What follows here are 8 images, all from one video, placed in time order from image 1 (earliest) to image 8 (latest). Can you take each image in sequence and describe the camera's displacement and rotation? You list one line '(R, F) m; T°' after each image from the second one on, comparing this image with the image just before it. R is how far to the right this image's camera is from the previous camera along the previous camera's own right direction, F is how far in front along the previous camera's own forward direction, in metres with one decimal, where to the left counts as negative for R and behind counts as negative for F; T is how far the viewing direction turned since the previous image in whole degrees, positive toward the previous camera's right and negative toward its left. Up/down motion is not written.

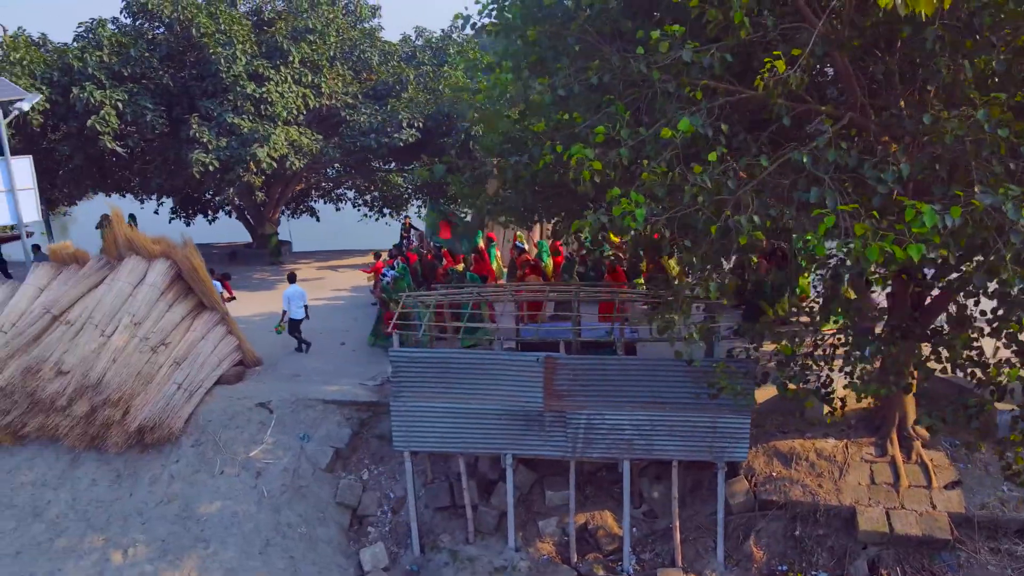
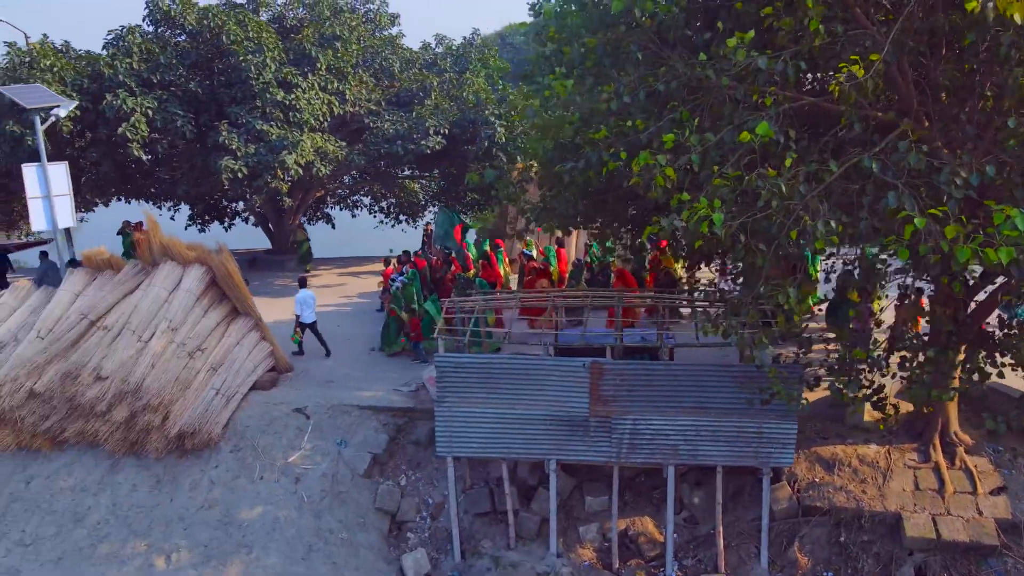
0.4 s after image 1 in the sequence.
(-0.3, 0.0) m; 0°
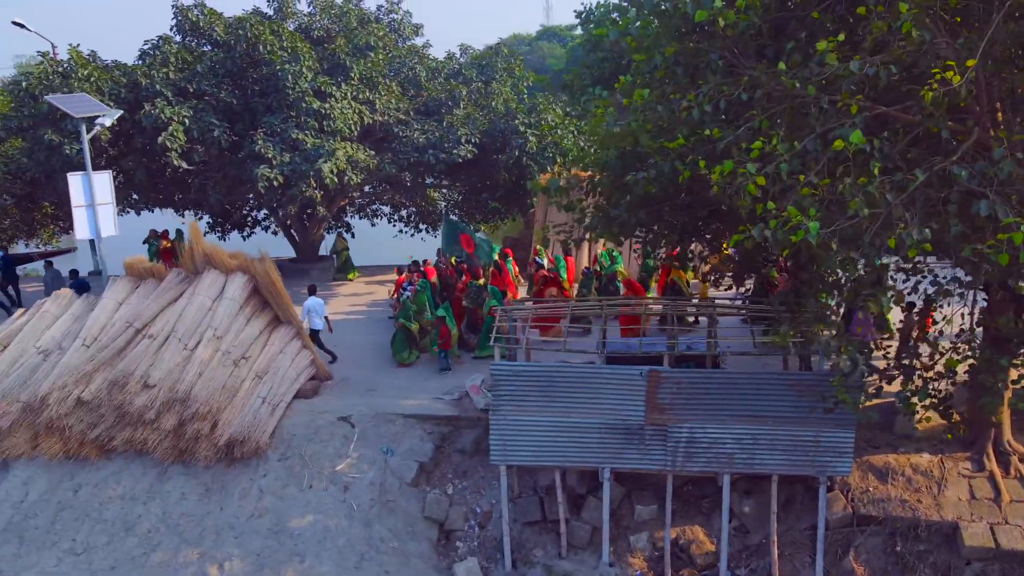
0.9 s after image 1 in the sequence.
(-0.4, 0.0) m; 0°
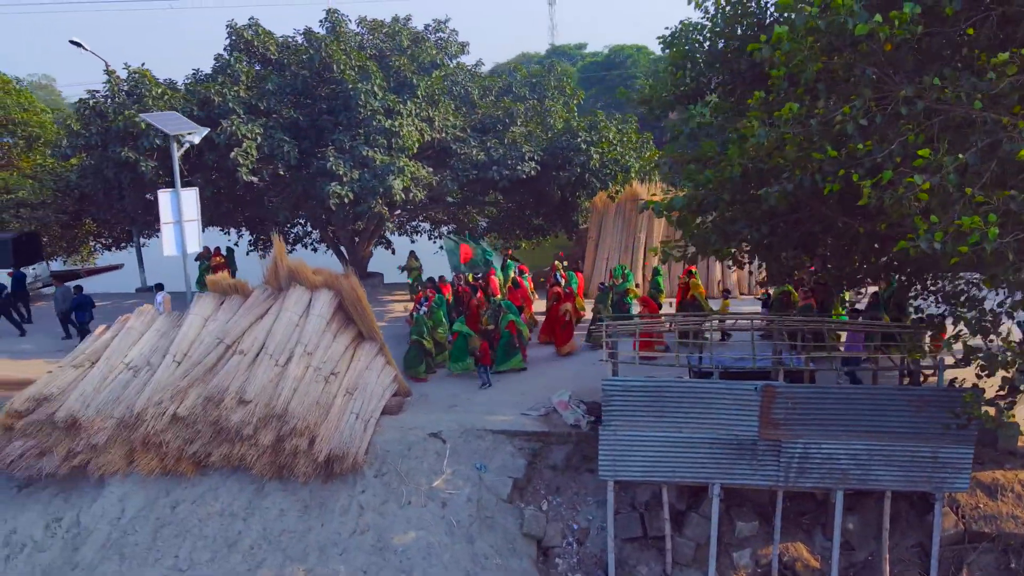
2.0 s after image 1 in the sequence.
(-0.8, 0.0) m; 0°
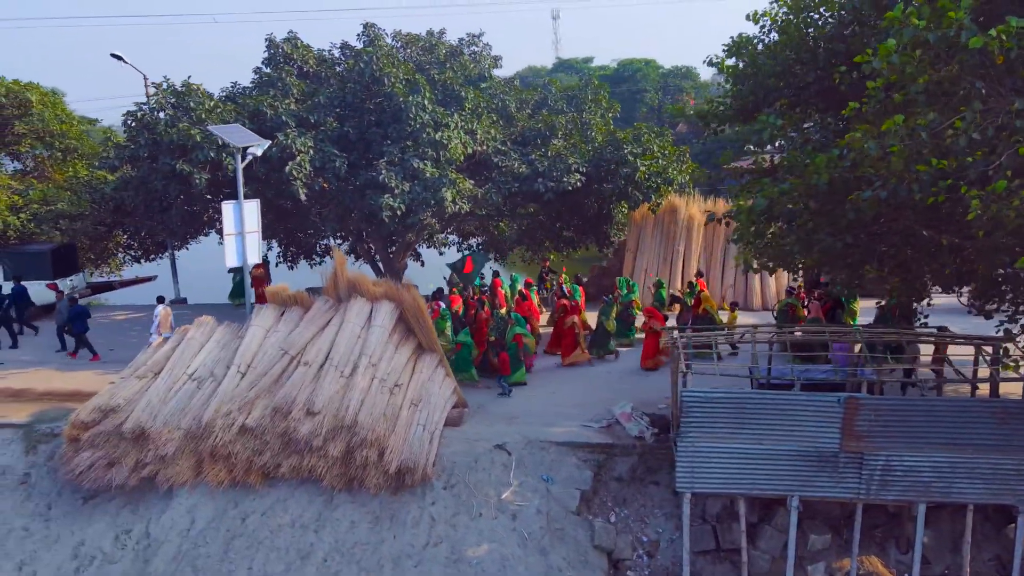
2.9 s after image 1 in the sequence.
(-0.6, 0.0) m; 0°
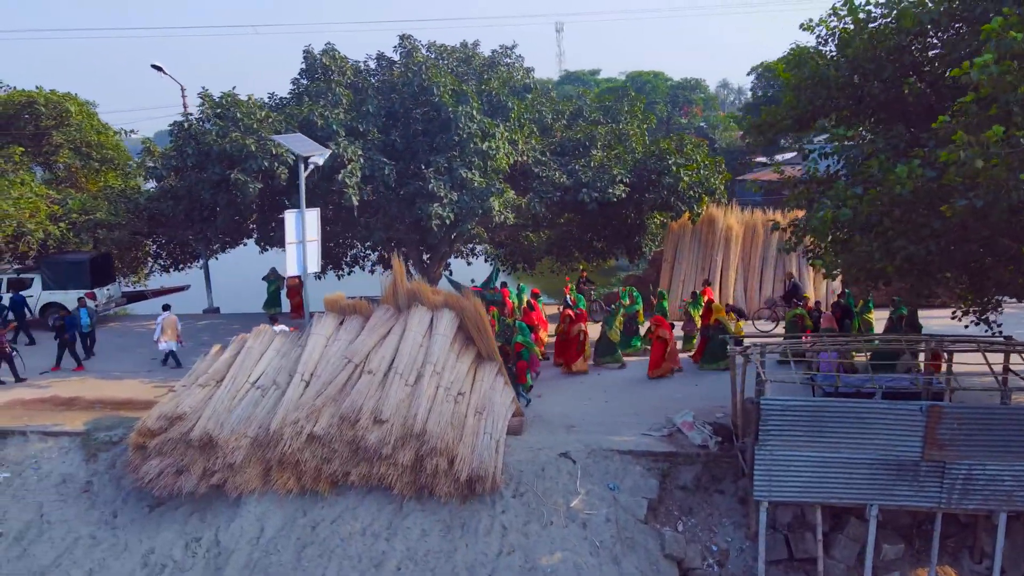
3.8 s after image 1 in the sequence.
(-0.6, 0.0) m; 0°
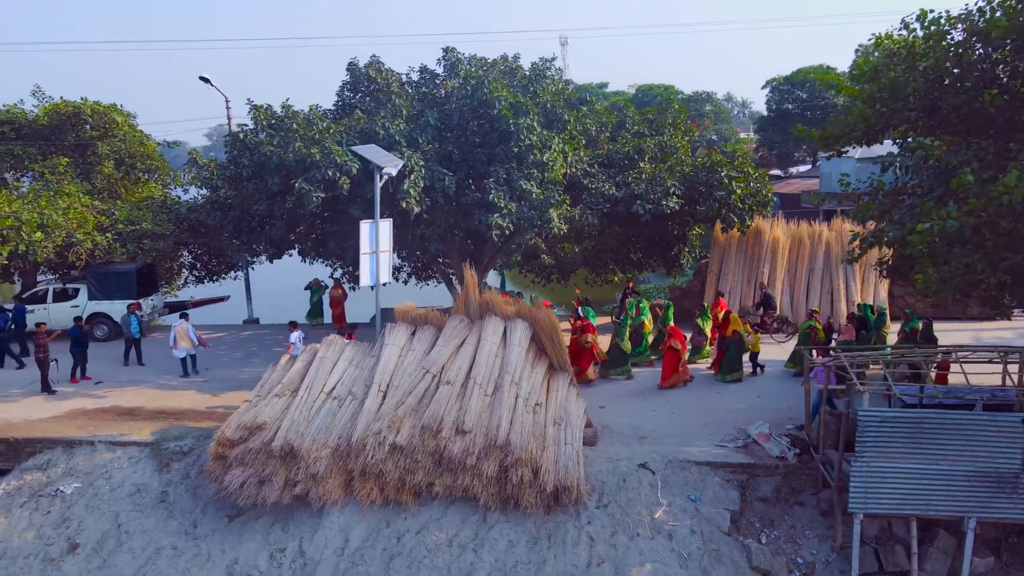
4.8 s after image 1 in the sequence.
(-0.7, 0.0) m; 0°
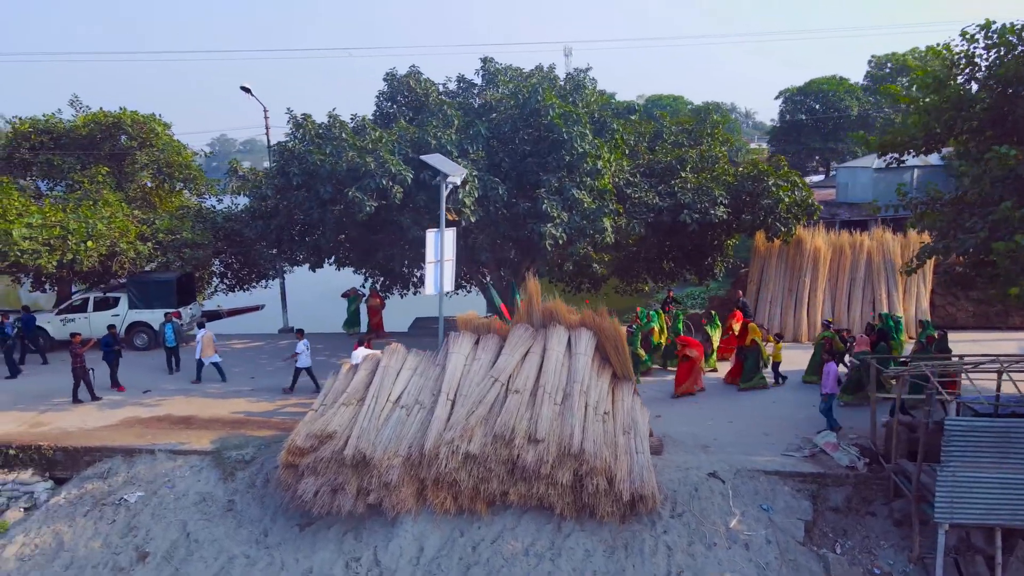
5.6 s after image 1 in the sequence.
(-0.7, 0.0) m; 0°
